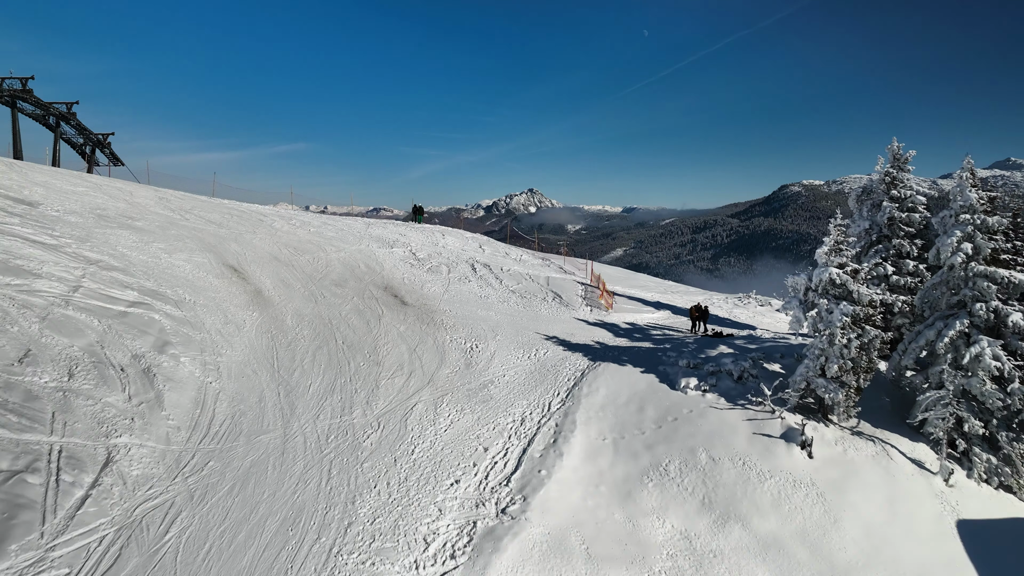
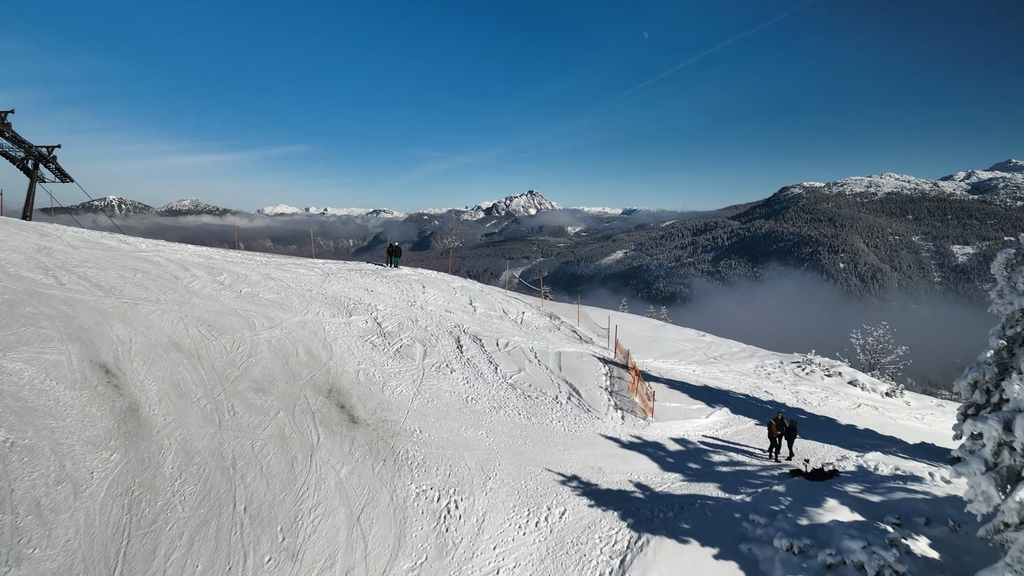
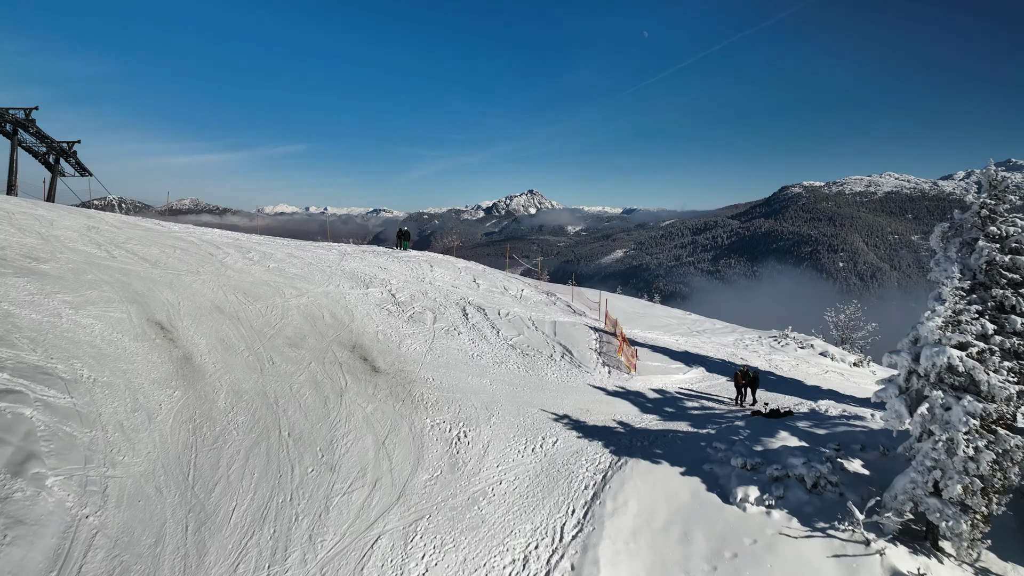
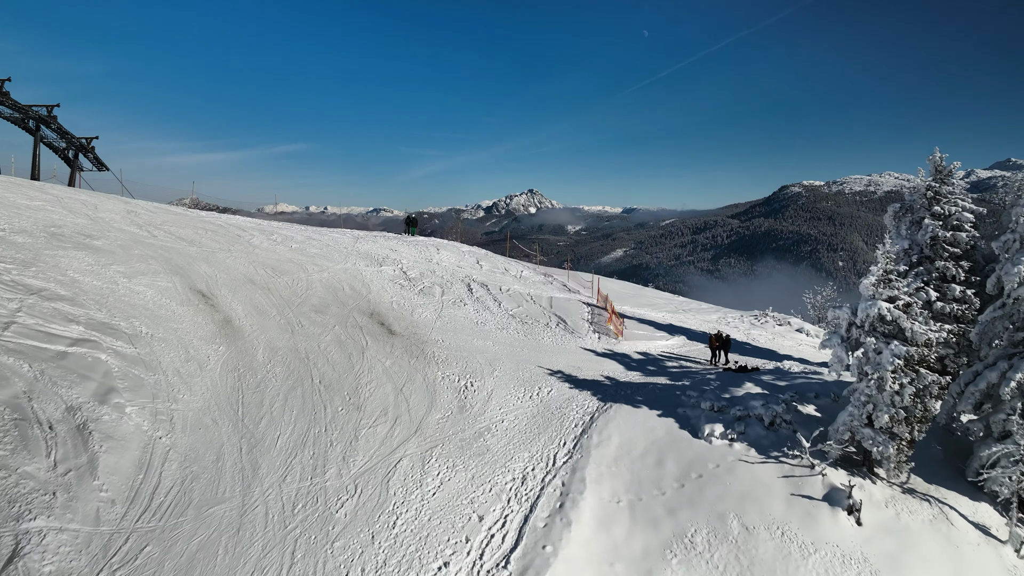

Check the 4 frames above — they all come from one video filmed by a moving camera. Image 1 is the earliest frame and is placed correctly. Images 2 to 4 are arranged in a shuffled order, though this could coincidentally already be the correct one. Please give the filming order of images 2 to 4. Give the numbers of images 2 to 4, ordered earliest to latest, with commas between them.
4, 3, 2
